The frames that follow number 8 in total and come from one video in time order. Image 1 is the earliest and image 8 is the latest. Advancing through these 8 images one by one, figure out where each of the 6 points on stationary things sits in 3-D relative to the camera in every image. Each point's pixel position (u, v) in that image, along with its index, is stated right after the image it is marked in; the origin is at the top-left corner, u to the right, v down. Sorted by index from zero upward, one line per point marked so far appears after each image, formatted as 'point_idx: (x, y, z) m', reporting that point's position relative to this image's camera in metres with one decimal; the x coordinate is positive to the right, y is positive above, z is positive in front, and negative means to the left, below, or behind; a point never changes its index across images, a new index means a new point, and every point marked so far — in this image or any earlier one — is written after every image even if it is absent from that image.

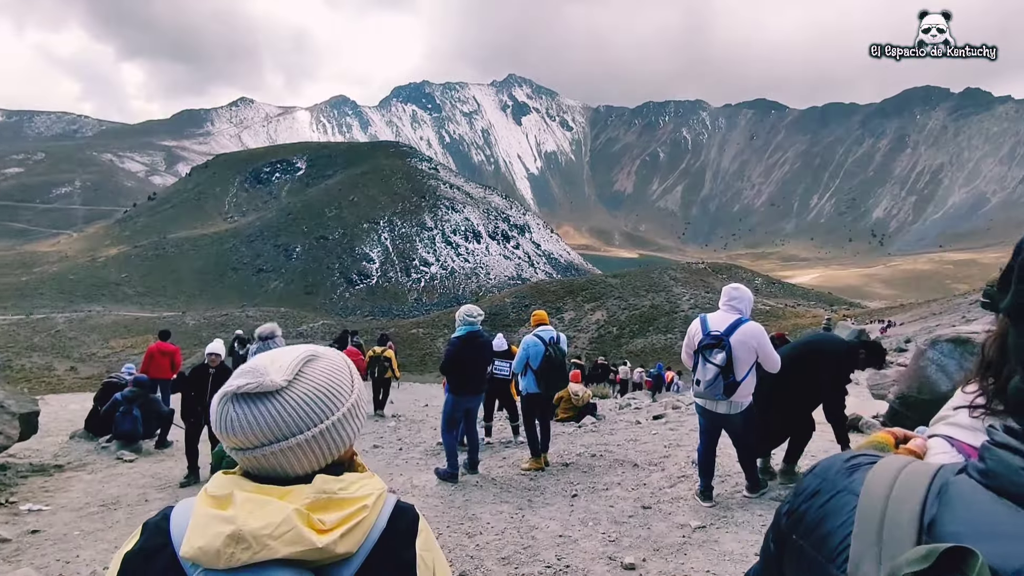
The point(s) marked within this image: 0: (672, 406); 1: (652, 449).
0: (+5.0, -3.7, +17.7) m
1: (+2.9, -3.3, +11.8) m
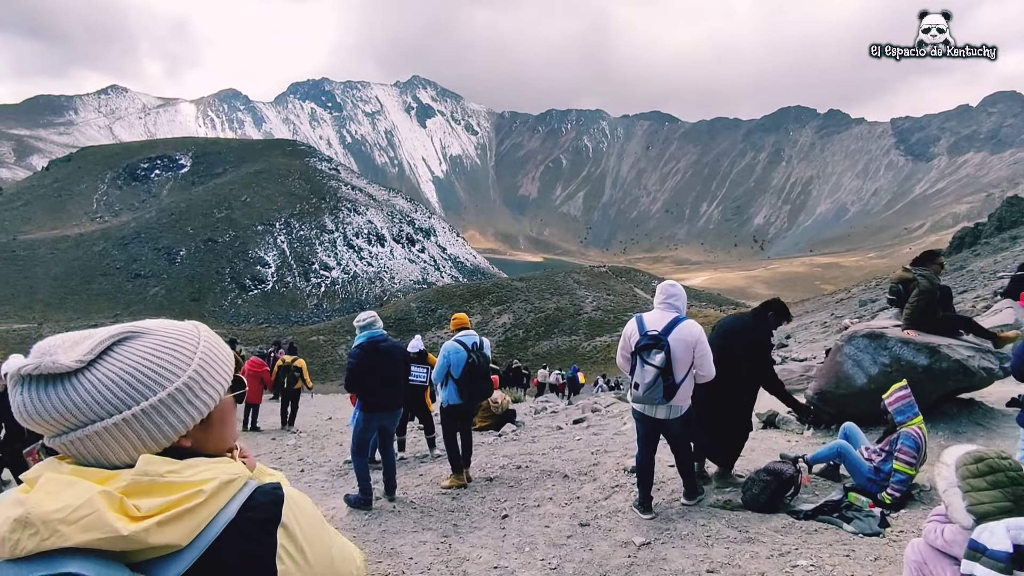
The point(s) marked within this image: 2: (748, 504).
0: (+2.4, -3.7, +17.4) m
1: (+1.3, -3.3, +11.3) m
2: (+3.1, -2.8, +7.4) m
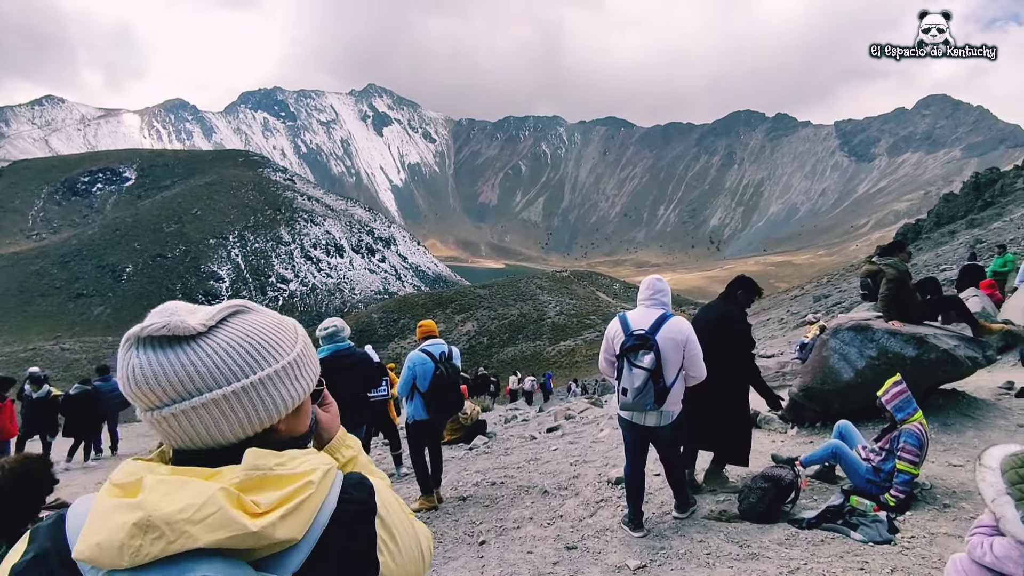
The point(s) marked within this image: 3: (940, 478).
0: (+1.5, -3.7, +16.8) m
1: (+0.8, -3.3, +10.6) m
2: (+2.8, -2.7, +6.9) m
3: (+5.6, -2.5, +7.5) m
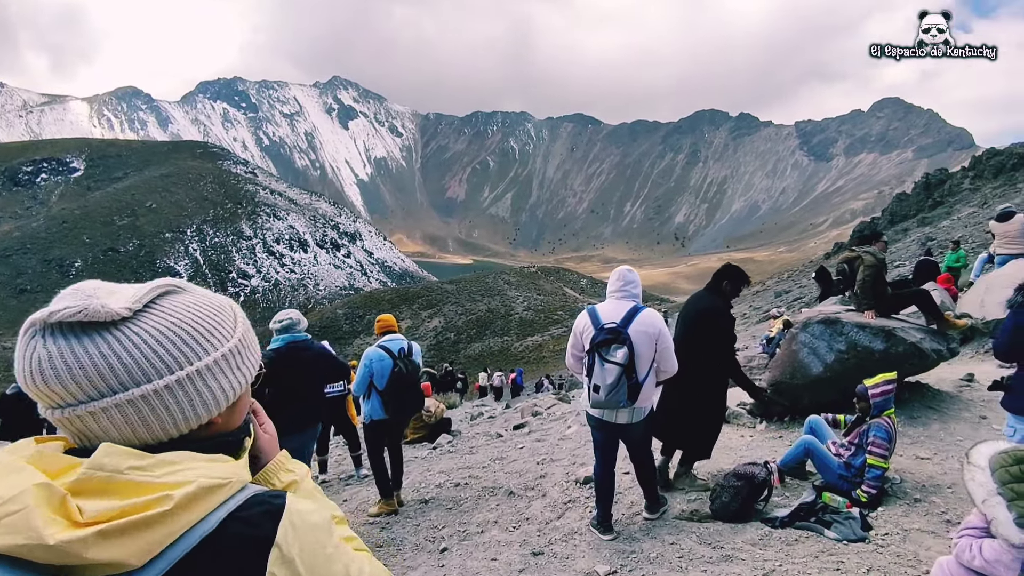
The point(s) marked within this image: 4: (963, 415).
0: (+0.5, -3.6, +16.4) m
1: (+0.2, -3.2, +10.2) m
2: (+2.4, -2.6, +6.6) m
3: (+5.1, -2.4, +7.4) m
4: (+7.0, -2.0, +8.9) m
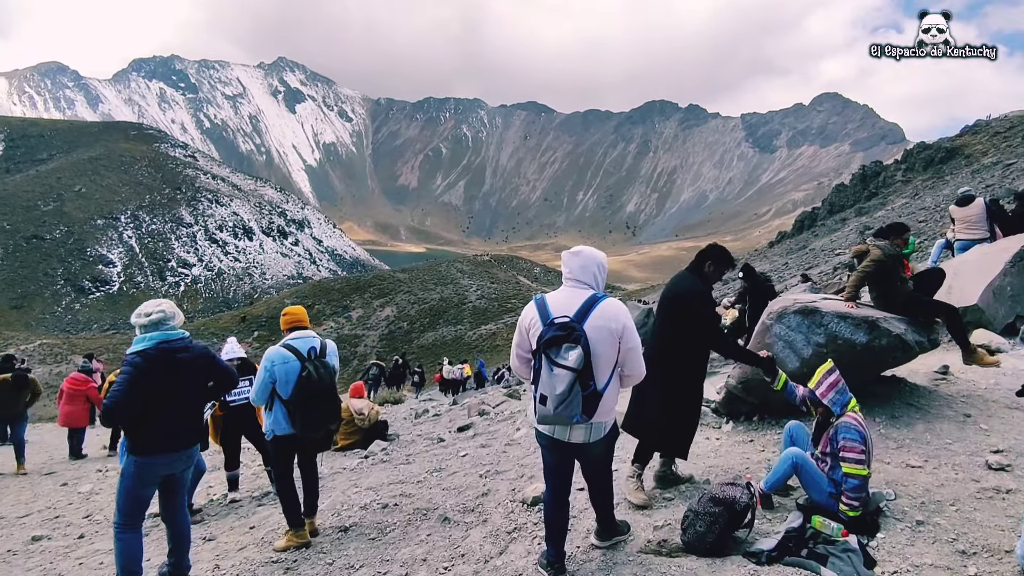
0: (-0.9, -3.2, +15.1) m
1: (-0.8, -3.0, +8.9) m
2: (+1.7, -2.5, +5.5) m
3: (+4.4, -2.2, +6.4) m
4: (+6.1, -1.8, +8.0) m
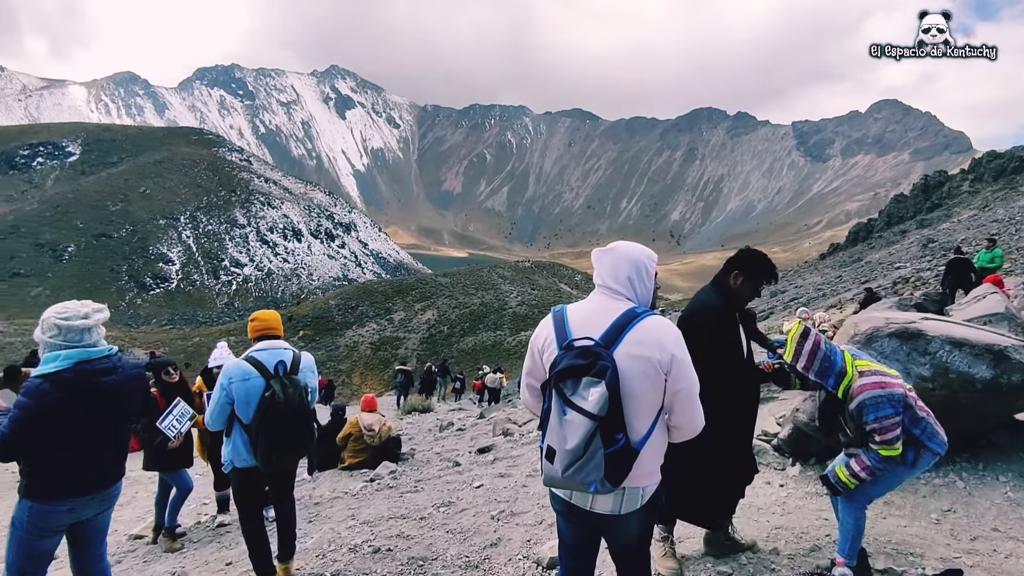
0: (-0.2, -3.4, +13.7) m
1: (-0.5, -3.1, +7.5) m
2: (+1.7, -2.6, +3.9) m
3: (+4.5, -2.4, +4.7) m
4: (+6.3, -2.0, +6.2) m
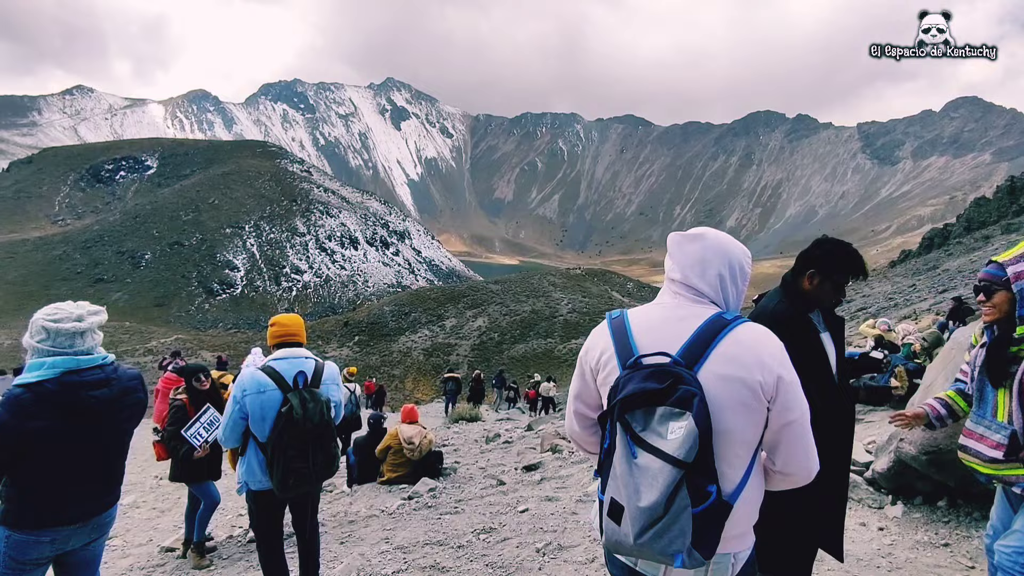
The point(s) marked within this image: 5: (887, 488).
0: (+0.9, -3.5, +12.9) m
1: (0.0, -3.1, +6.7) m
2: (+2.0, -2.6, +2.9) m
3: (+4.8, -2.4, +3.5) m
4: (+6.7, -2.1, +4.8) m
5: (+4.4, -2.3, +6.7) m
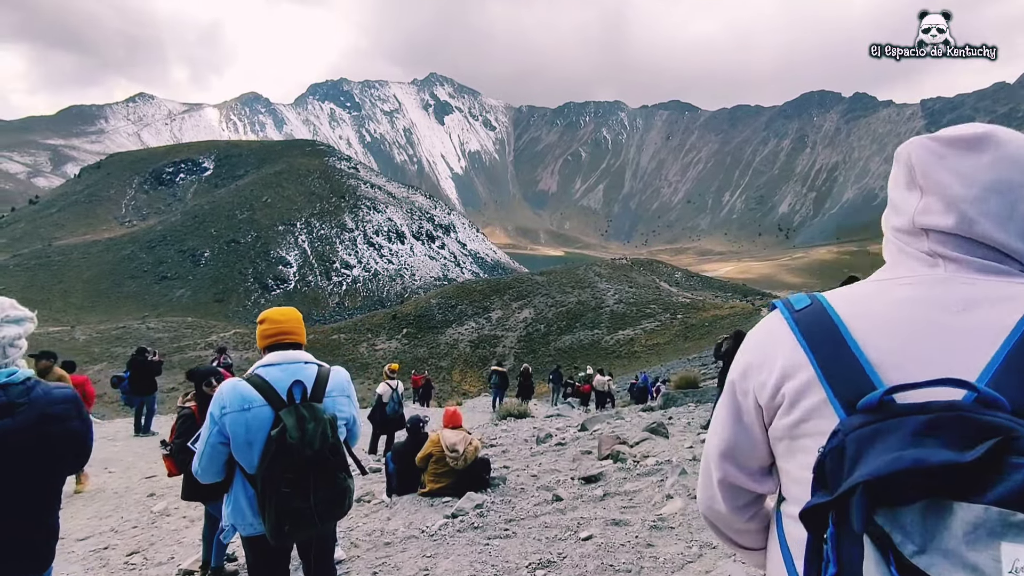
0: (+2.0, -3.3, +11.4) m
1: (+0.6, -3.0, +5.4) m
2: (+2.3, -2.5, +1.5) m
3: (+5.1, -2.2, +1.8) m
4: (+7.2, -1.8, +2.9) m
5: (+5.0, -2.1, +5.0) m
